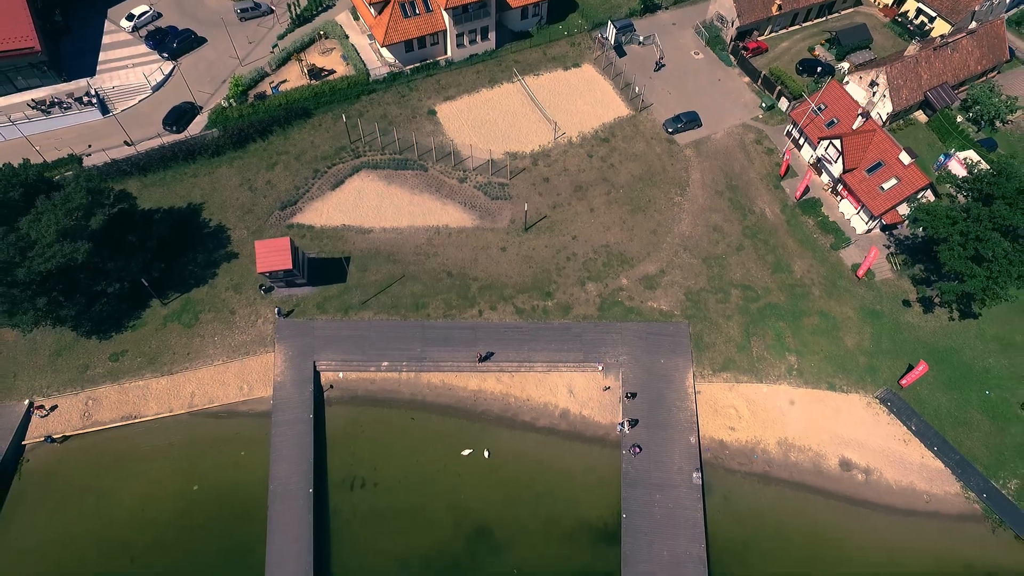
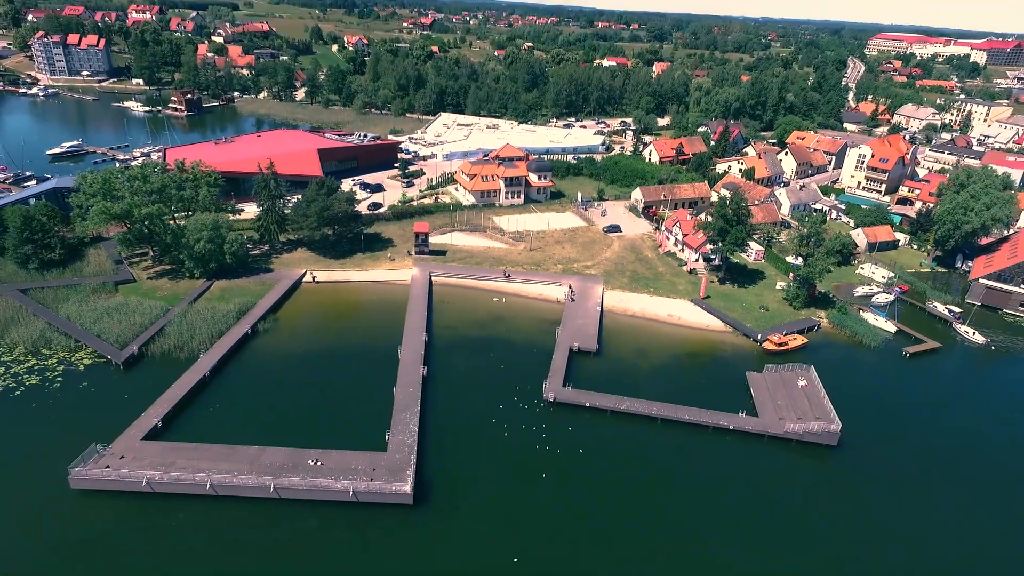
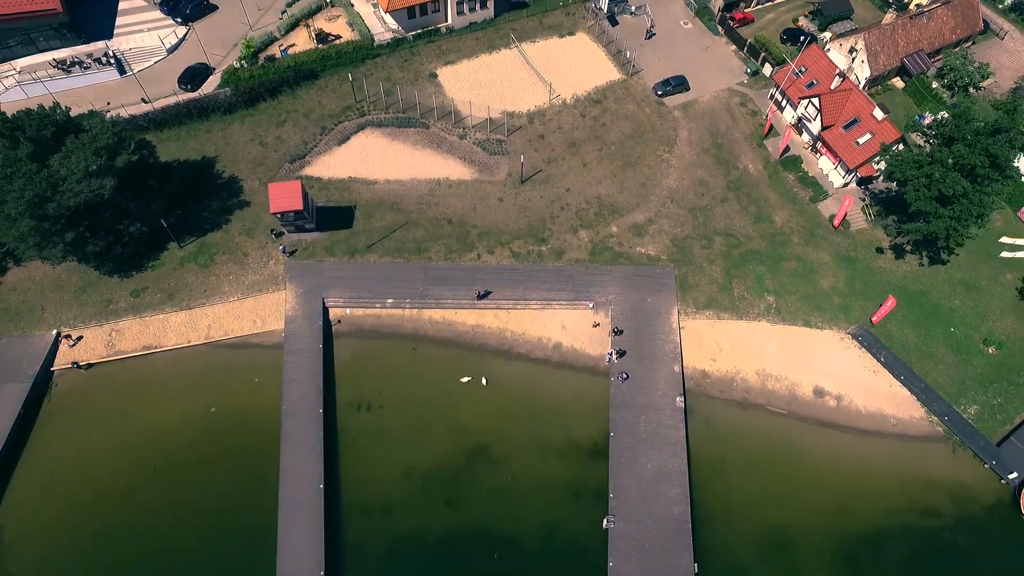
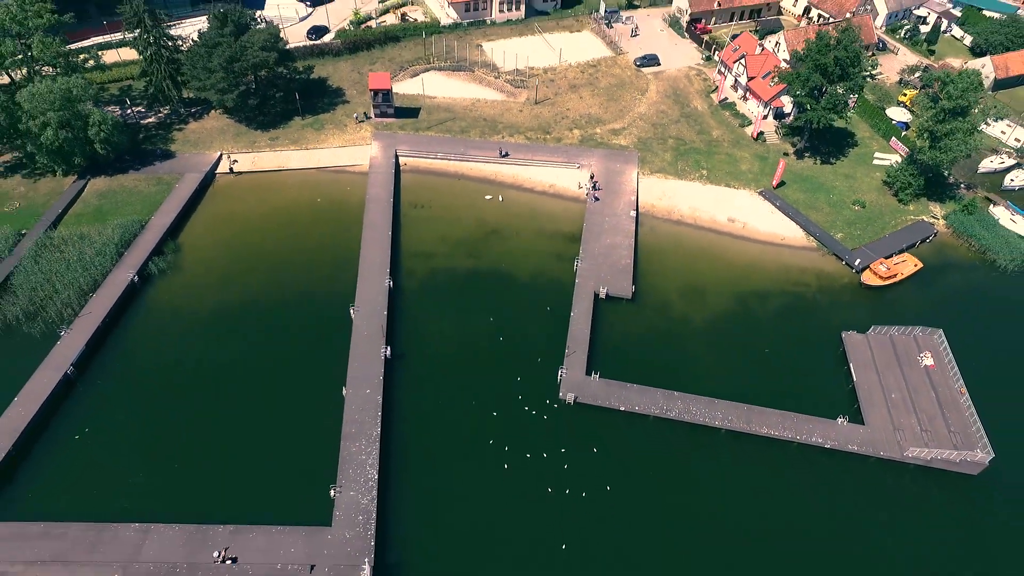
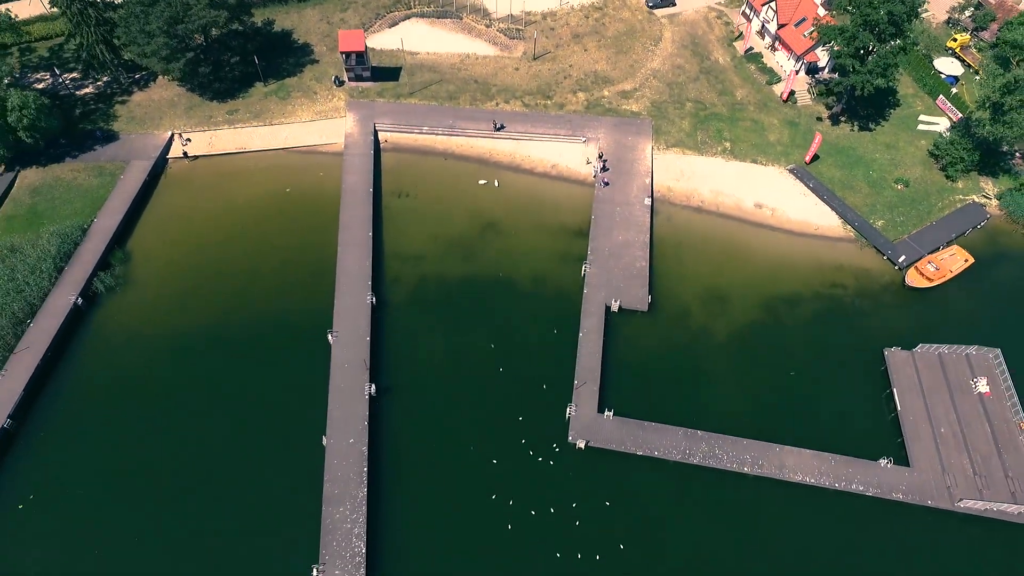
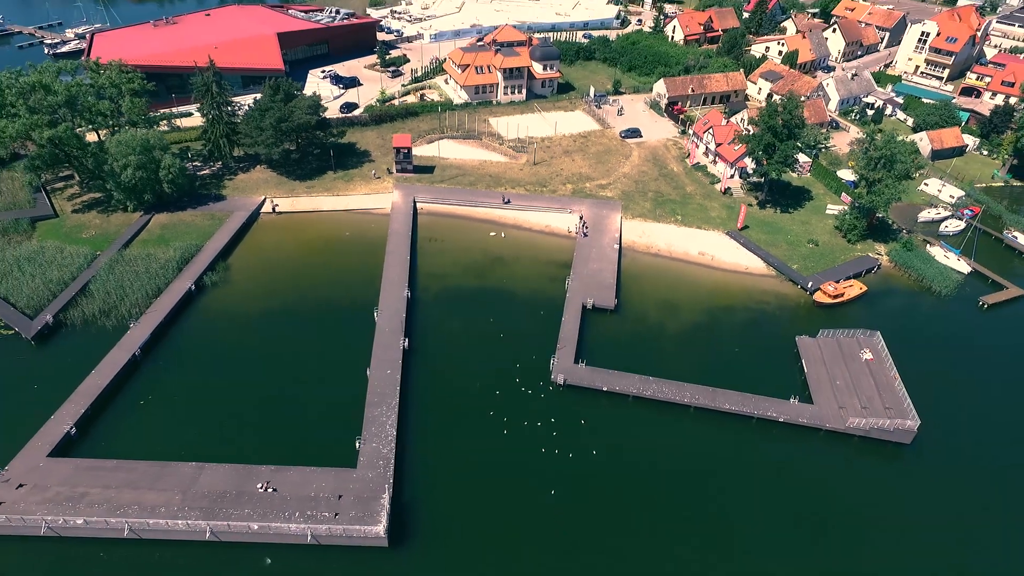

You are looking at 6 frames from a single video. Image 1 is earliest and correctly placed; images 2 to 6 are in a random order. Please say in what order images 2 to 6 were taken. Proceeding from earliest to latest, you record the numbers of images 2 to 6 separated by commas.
3, 5, 4, 6, 2
